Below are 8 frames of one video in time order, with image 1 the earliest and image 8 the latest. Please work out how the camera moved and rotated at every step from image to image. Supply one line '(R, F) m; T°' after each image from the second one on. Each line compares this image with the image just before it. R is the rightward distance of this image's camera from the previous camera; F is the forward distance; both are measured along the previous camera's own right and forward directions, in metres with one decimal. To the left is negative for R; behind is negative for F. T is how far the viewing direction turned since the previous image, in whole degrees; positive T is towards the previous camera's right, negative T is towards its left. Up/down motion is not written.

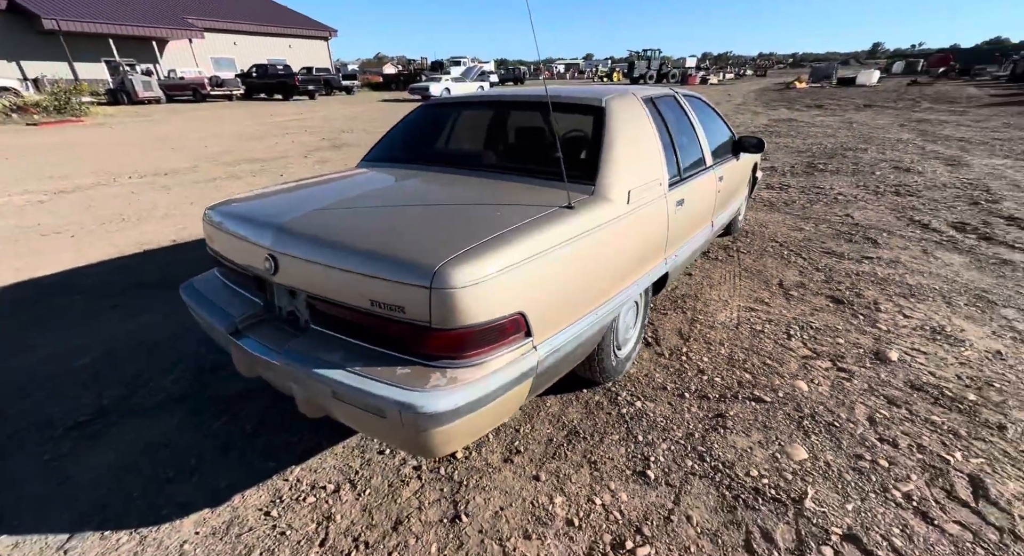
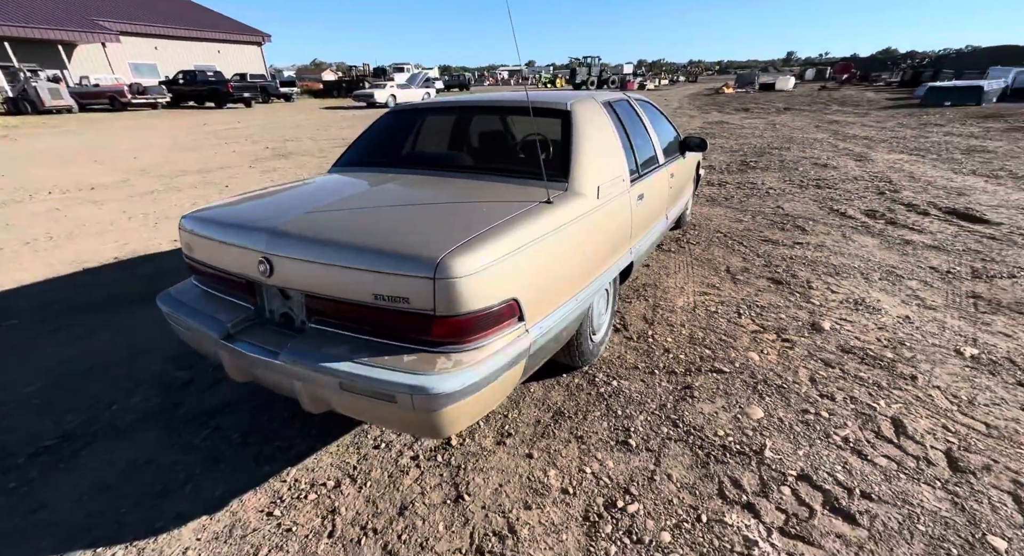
(-0.2, -0.1) m; +6°
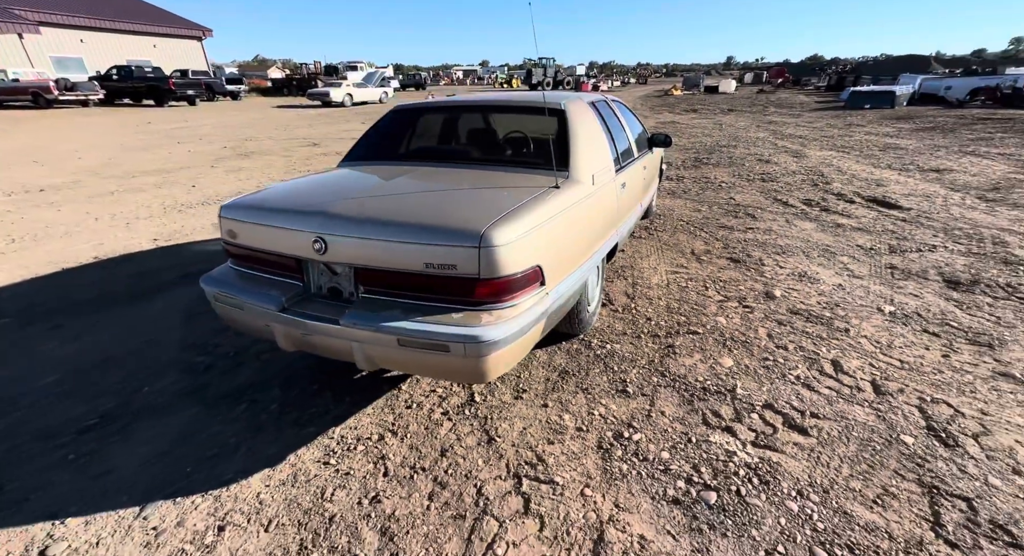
(-0.3, -0.3) m; +5°
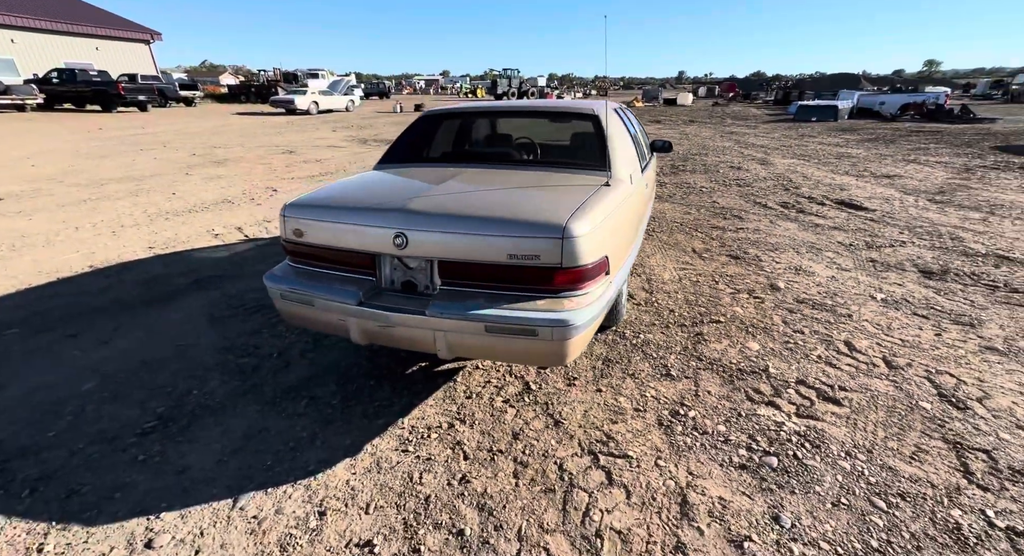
(-0.5, -0.1) m; +5°
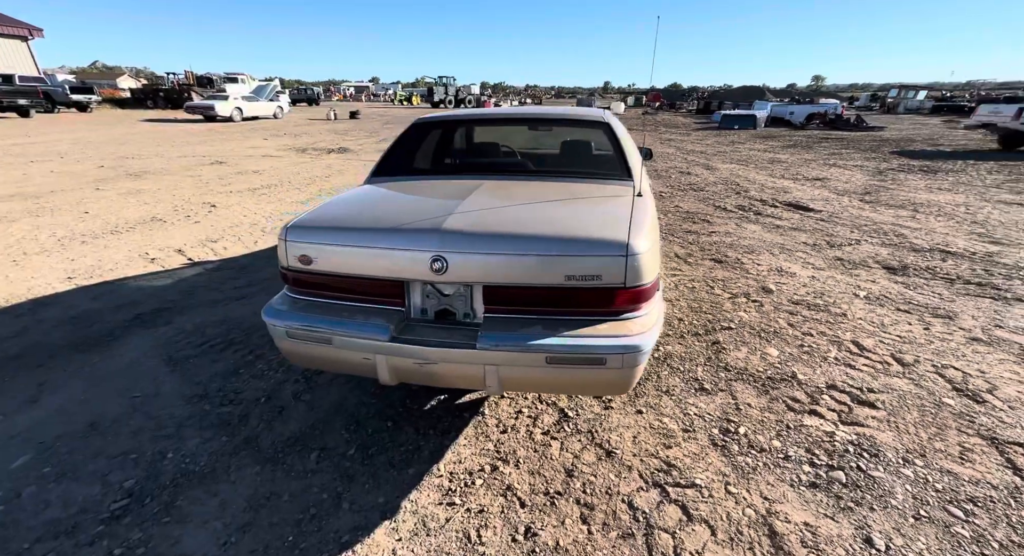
(-0.5, +0.3) m; +8°
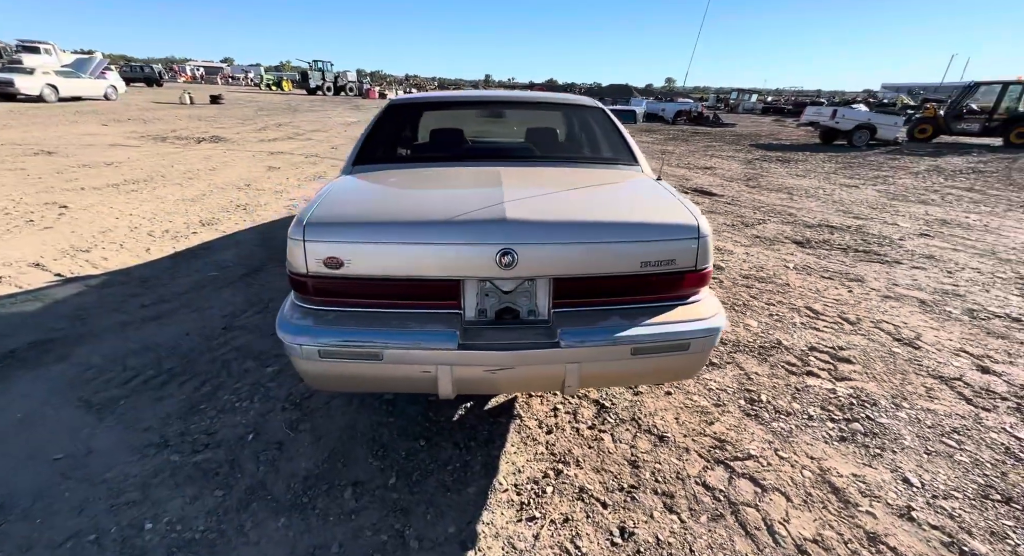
(-0.7, +0.2) m; +14°
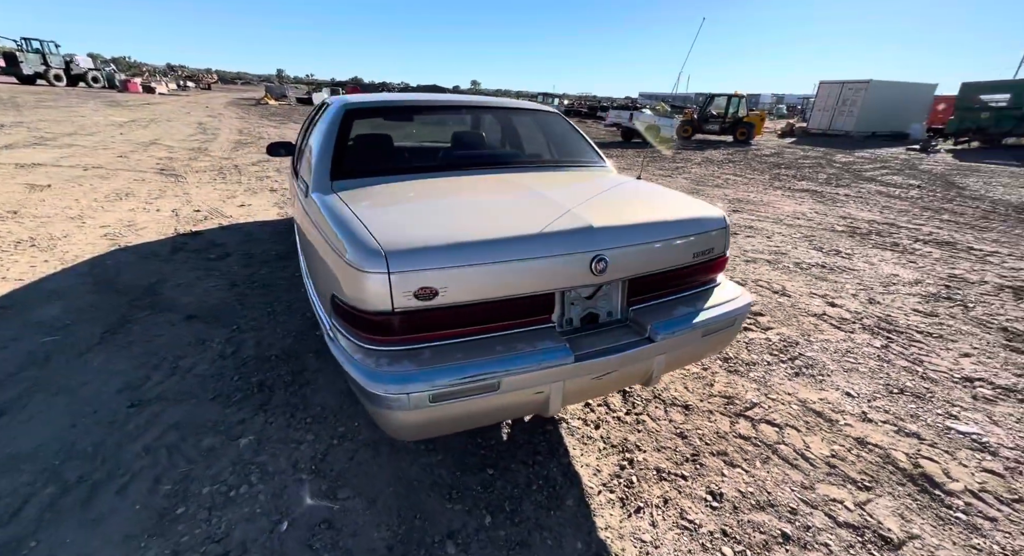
(-1.0, +0.2) m; +22°
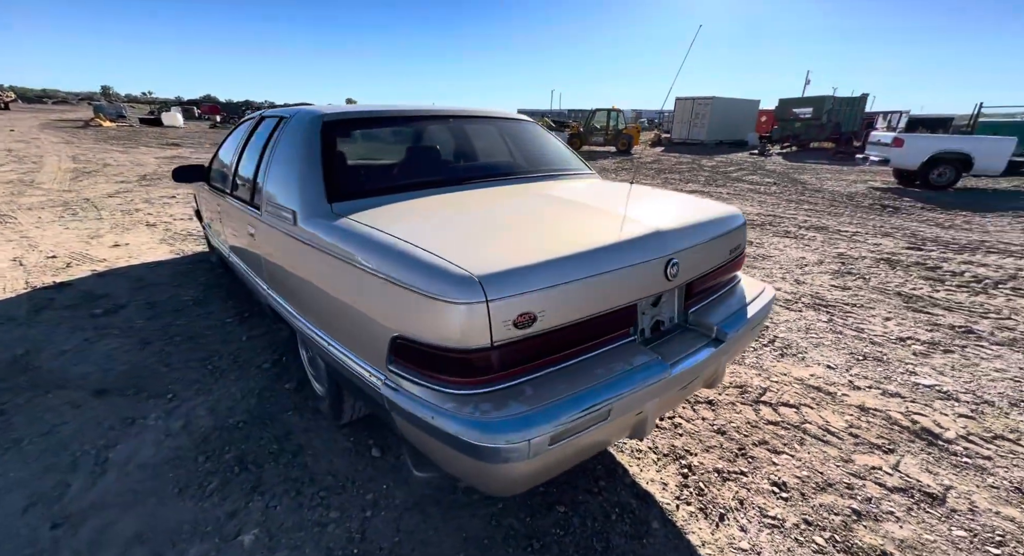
(-0.6, +0.3) m; +13°
